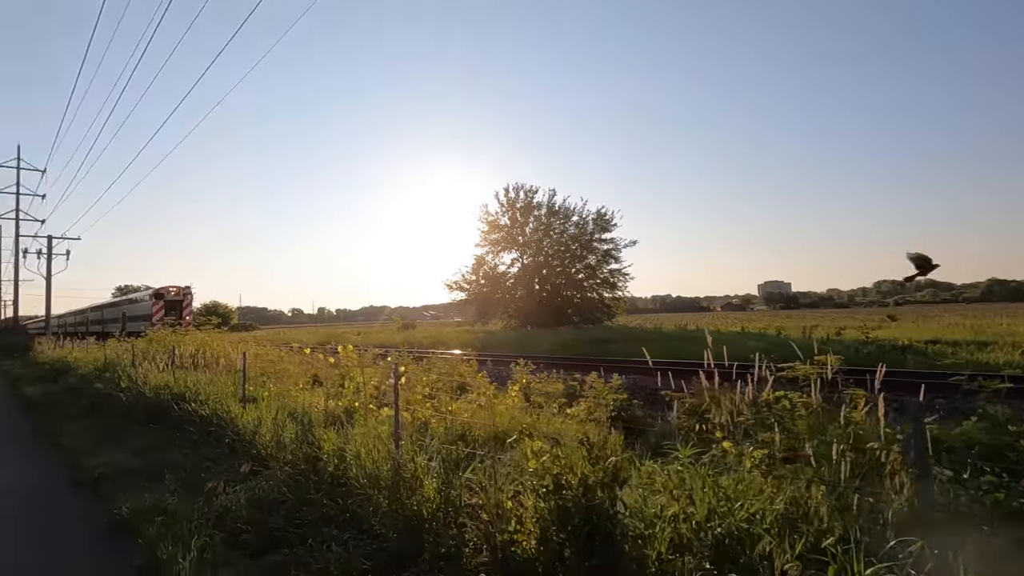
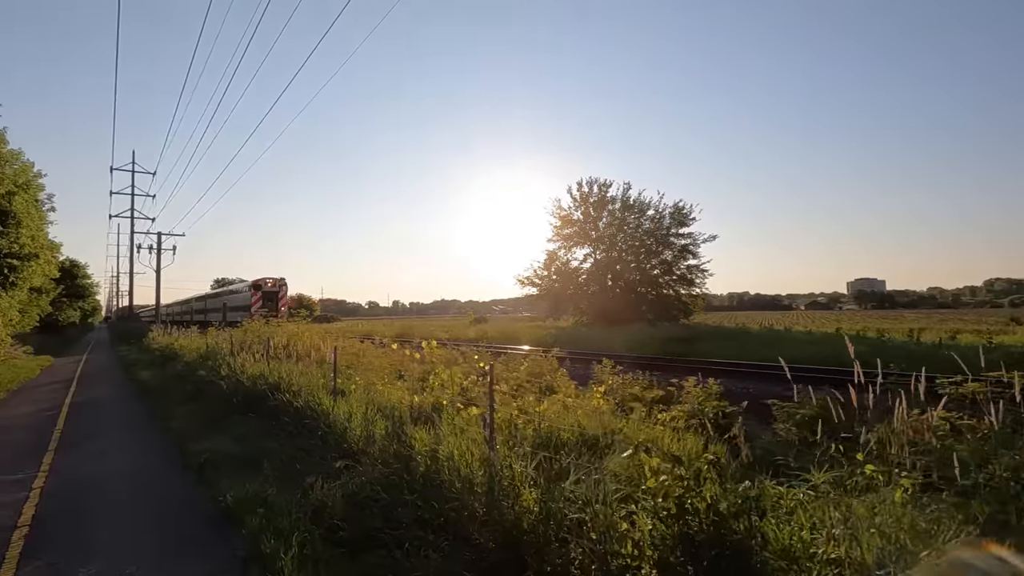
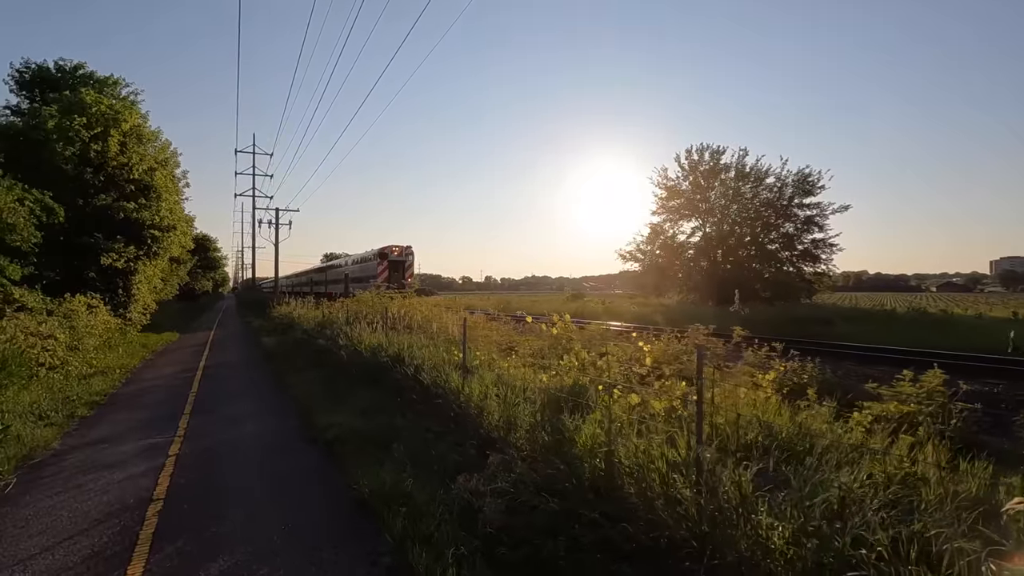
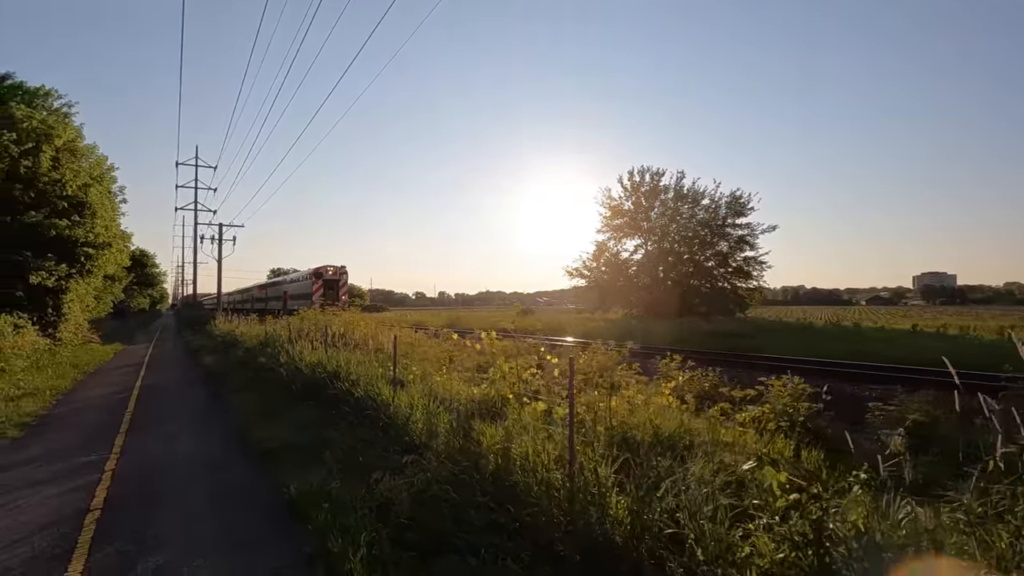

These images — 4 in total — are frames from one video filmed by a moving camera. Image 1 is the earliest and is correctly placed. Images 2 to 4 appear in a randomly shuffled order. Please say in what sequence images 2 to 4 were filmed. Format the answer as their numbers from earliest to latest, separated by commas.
2, 4, 3
